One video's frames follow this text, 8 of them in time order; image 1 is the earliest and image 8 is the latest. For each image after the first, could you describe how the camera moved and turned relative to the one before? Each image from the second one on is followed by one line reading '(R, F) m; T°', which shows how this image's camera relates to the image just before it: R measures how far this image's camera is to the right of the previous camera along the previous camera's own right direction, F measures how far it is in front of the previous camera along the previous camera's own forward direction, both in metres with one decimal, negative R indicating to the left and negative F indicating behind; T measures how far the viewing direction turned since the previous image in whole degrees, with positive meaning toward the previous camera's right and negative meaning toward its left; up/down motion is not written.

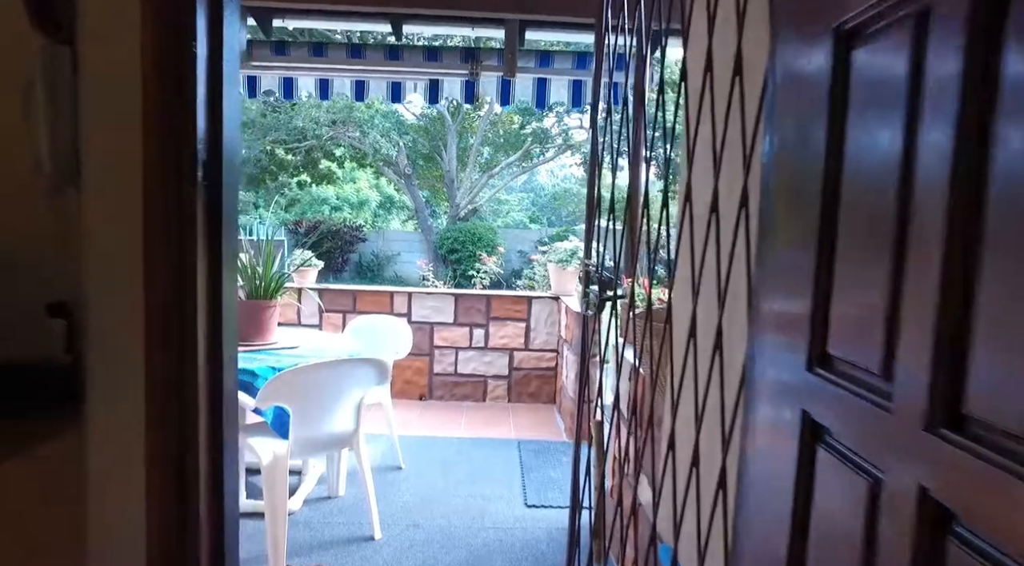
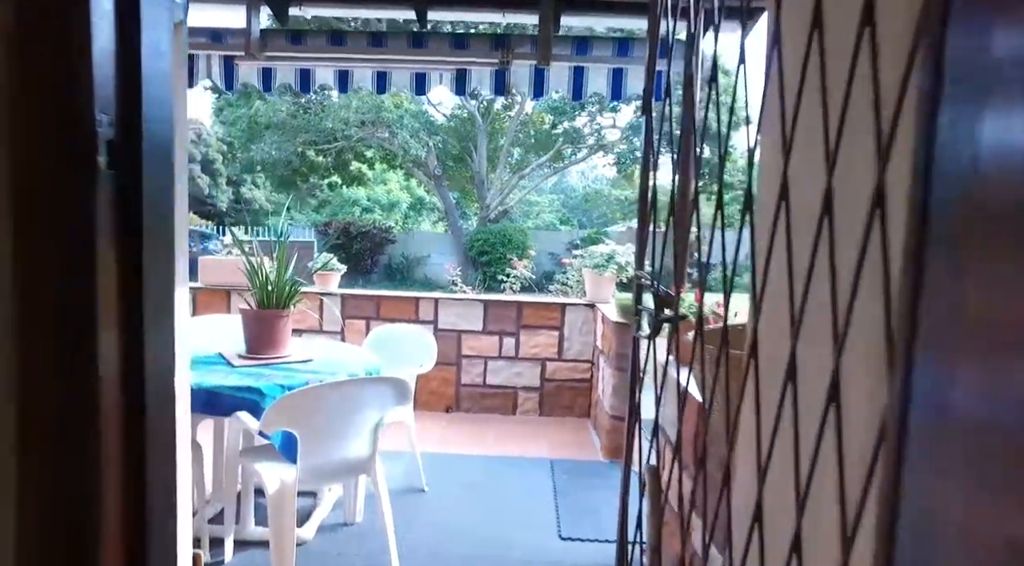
(0.0, +0.3) m; -3°
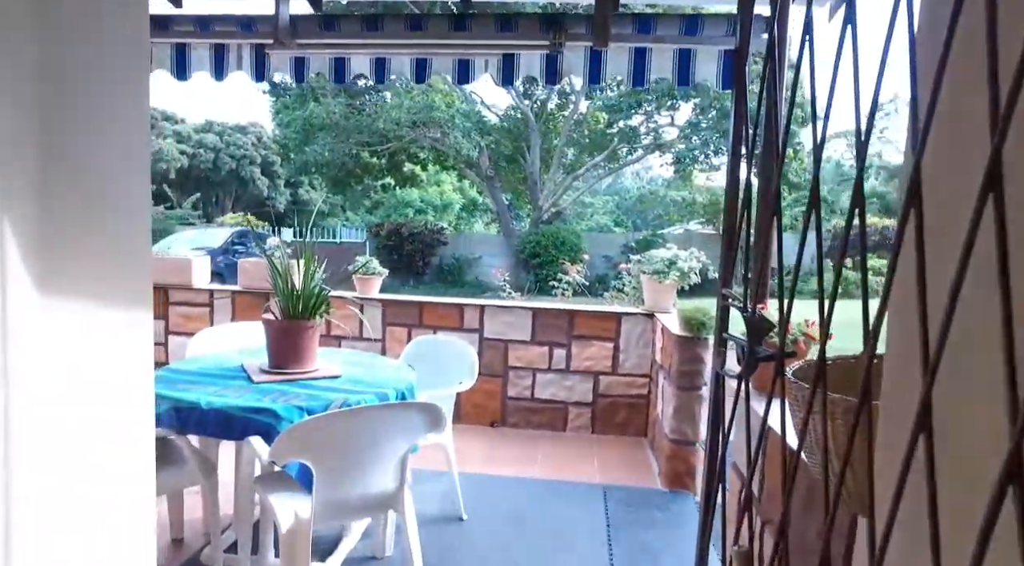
(0.0, +0.3) m; -4°
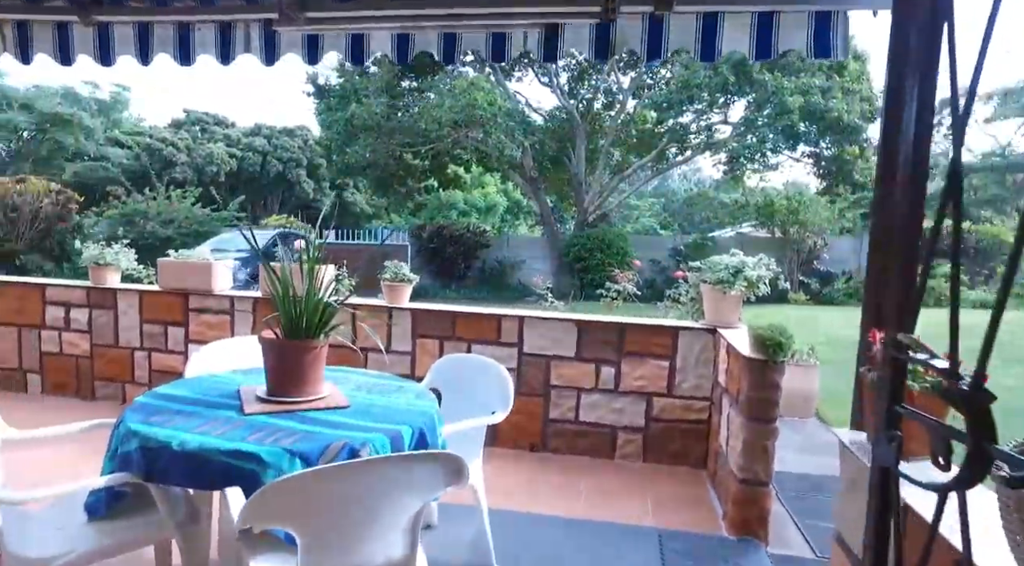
(0.0, +0.4) m; -4°
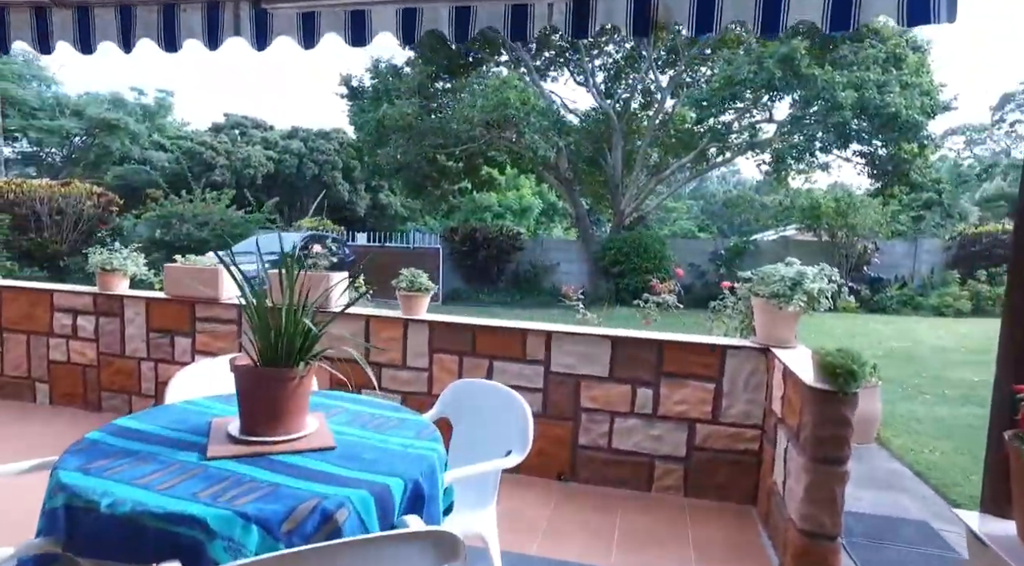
(0.0, +0.3) m; -3°
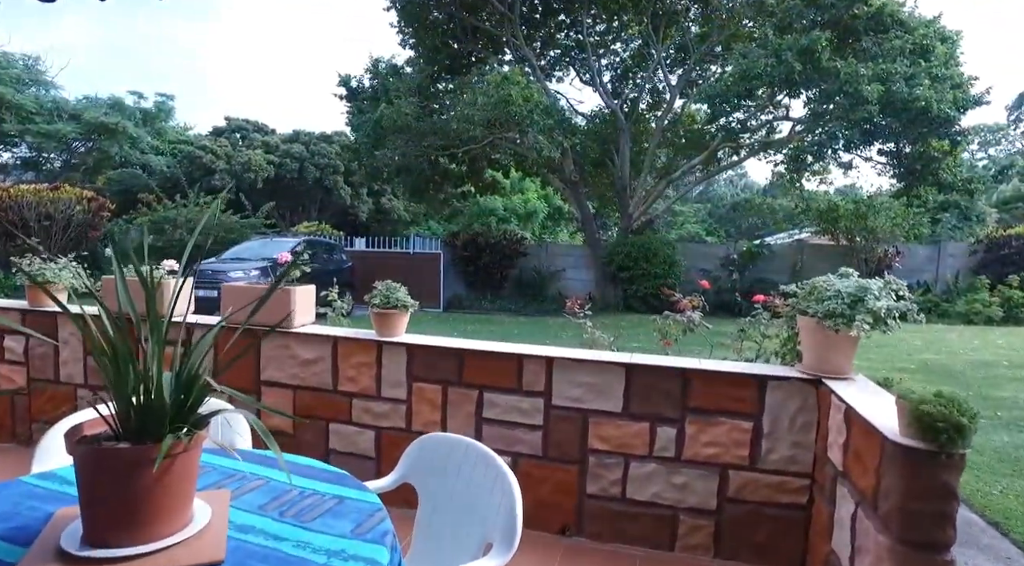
(+0.1, +0.6) m; -1°
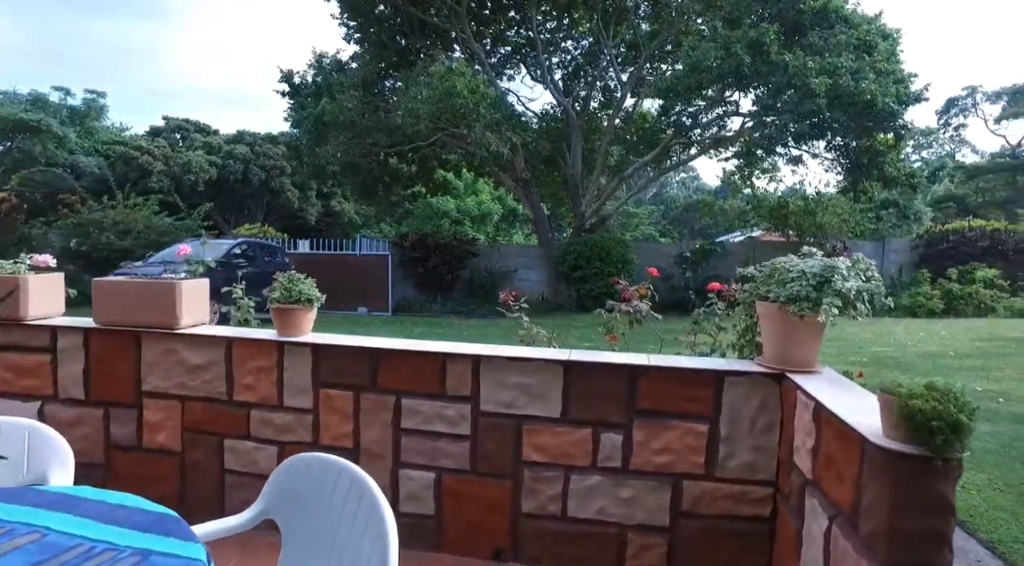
(+0.1, +0.4) m; +4°
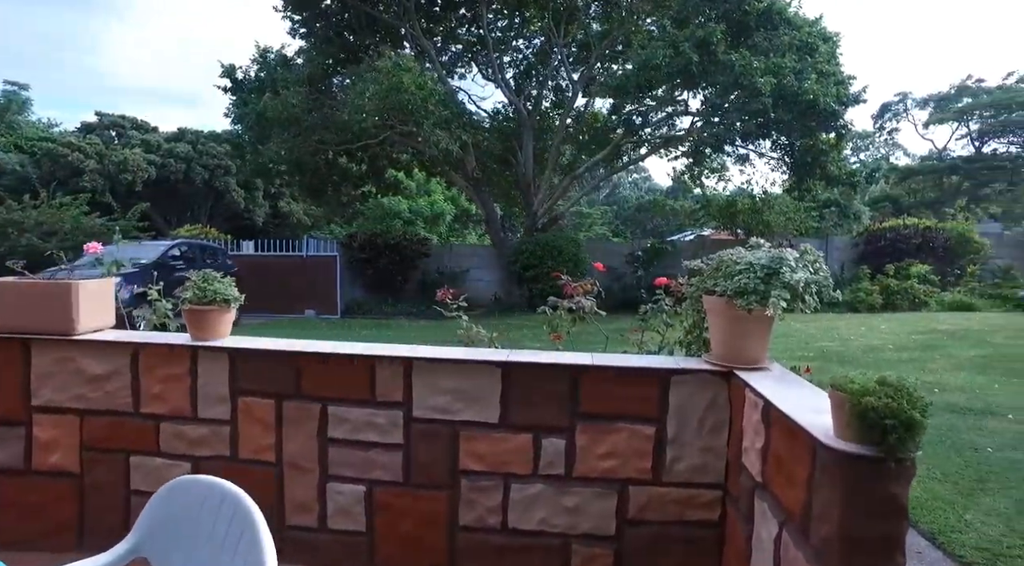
(+0.1, +0.1) m; +4°
